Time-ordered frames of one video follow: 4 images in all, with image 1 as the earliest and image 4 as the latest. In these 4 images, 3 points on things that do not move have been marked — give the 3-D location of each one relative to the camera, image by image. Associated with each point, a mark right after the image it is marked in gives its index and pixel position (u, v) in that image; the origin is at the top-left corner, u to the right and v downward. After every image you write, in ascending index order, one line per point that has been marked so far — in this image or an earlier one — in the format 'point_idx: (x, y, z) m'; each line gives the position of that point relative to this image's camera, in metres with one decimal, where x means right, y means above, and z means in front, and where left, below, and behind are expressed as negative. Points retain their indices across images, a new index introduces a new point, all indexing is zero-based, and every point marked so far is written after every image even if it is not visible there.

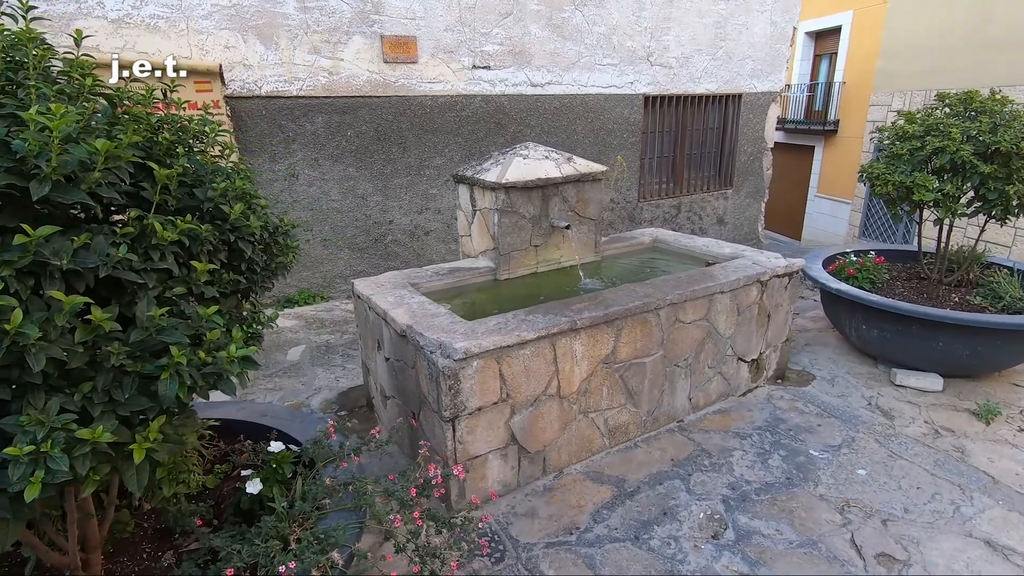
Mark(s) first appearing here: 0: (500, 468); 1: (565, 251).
0: (-0.1, -0.7, +2.2) m
1: (+0.3, +0.2, +3.1) m
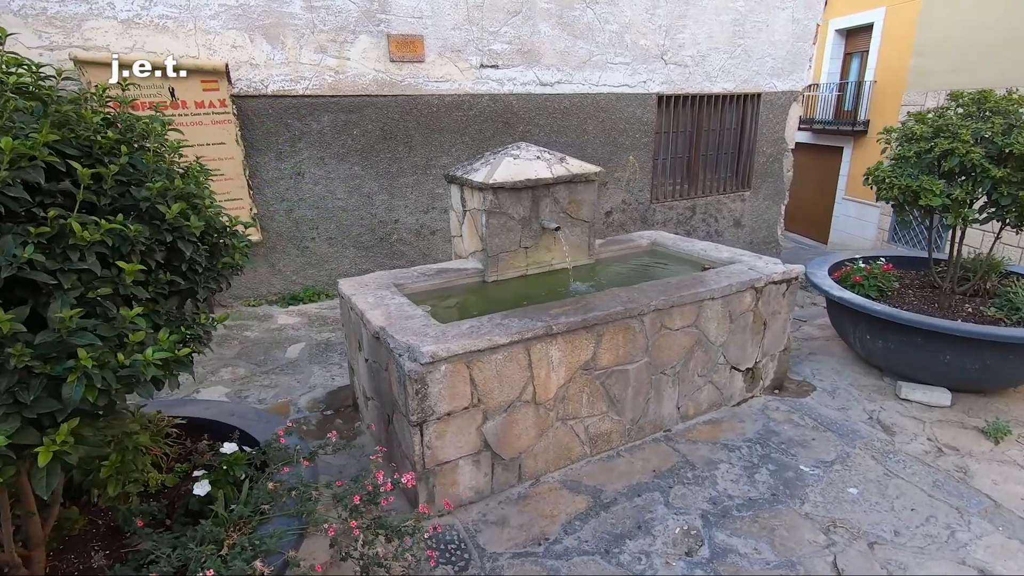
0: (-0.2, -0.7, +2.2) m
1: (+0.3, +0.2, +3.1) m
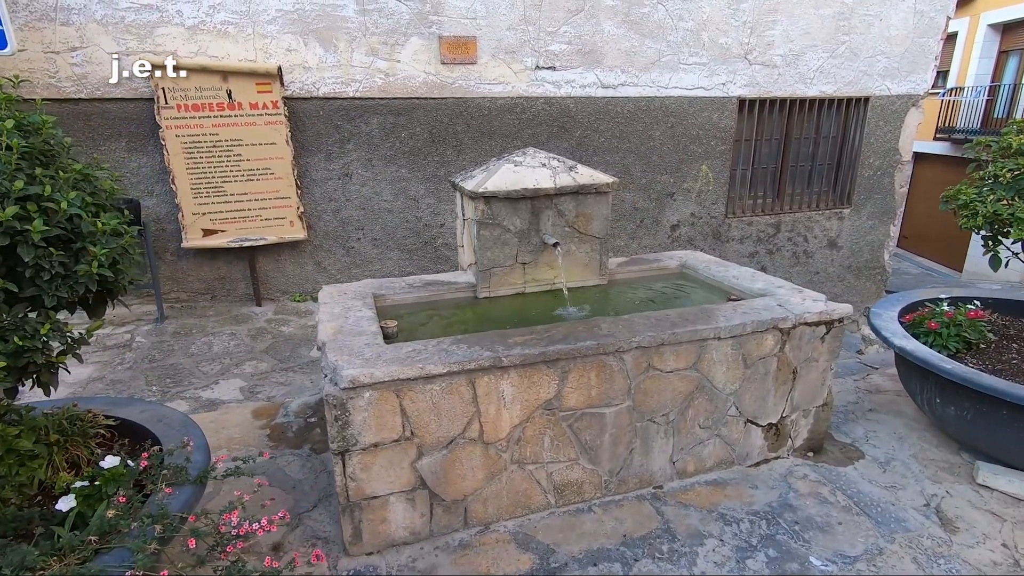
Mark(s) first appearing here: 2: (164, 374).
0: (-0.4, -0.8, +1.9) m
1: (+0.3, +0.1, +2.8) m
2: (-2.4, -0.6, +3.7) m
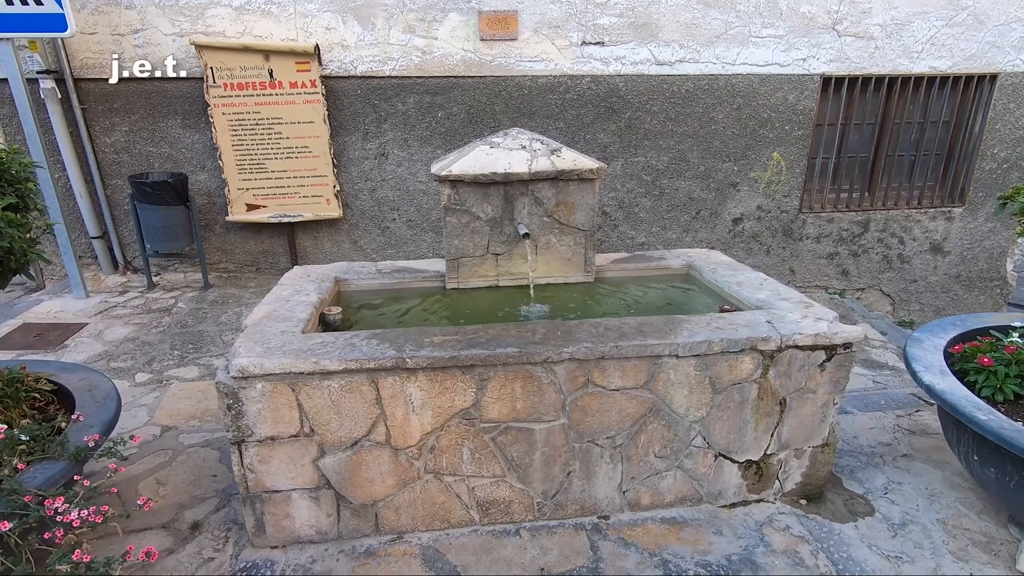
0: (-0.7, -0.8, +1.9) m
1: (+0.1, +0.1, +2.5) m
2: (-2.3, -0.4, +3.9) m
